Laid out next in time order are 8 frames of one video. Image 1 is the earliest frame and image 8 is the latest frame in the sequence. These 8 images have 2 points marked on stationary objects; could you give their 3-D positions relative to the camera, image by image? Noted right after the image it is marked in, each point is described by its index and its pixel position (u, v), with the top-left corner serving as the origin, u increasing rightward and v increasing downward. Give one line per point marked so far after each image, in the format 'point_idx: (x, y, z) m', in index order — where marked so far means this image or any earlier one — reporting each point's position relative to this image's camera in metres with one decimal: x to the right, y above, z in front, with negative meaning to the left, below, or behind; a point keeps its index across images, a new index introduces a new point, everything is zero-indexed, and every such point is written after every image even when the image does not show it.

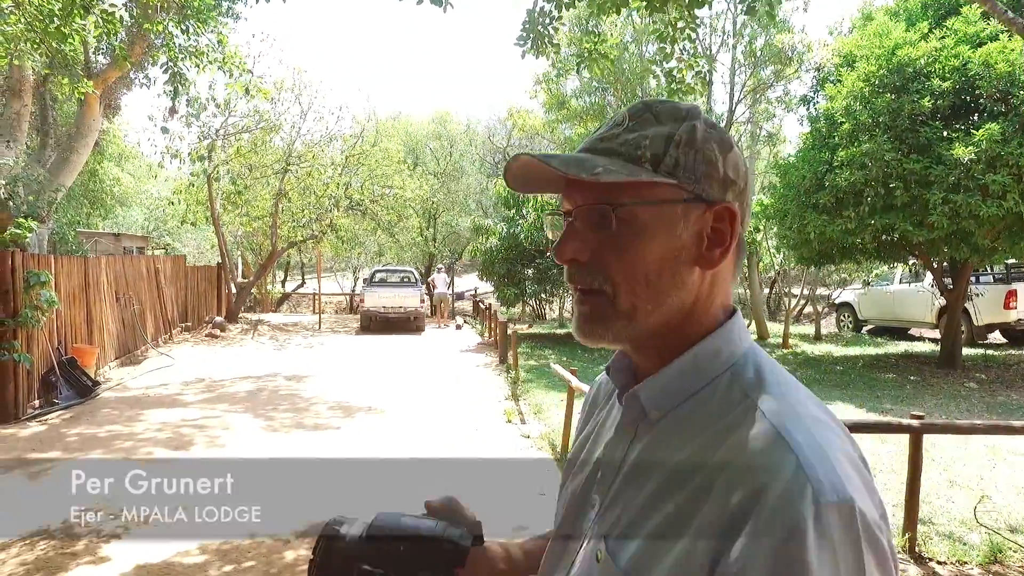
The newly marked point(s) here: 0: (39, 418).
0: (-5.5, -1.5, +7.9) m
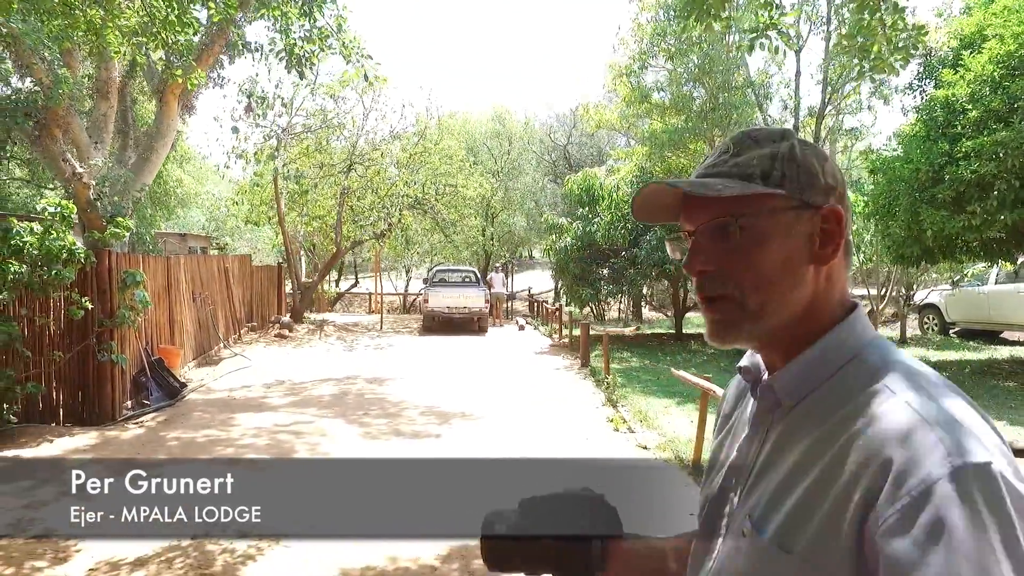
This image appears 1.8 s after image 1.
0: (-4.3, -1.5, +7.8) m
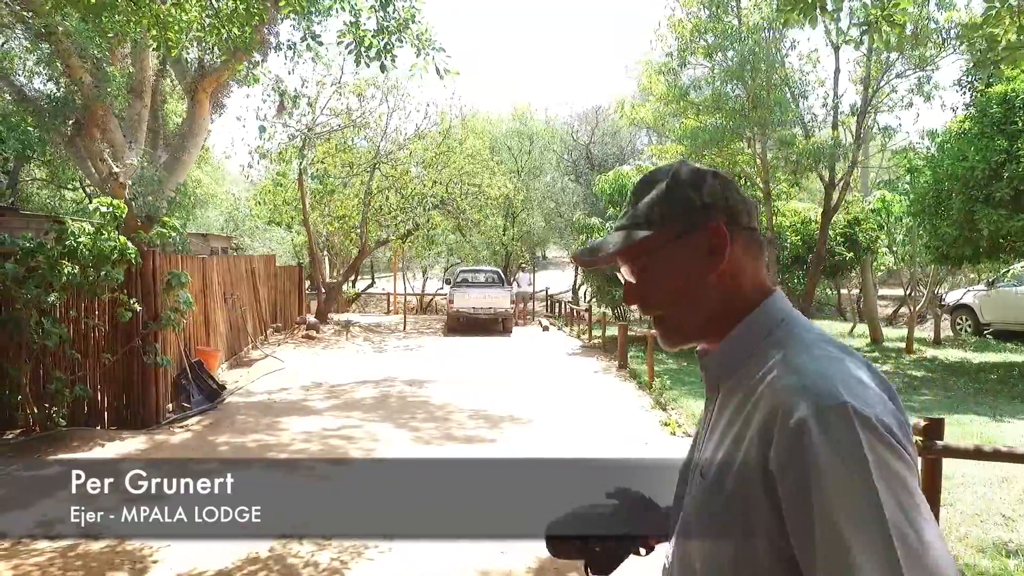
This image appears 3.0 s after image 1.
0: (-3.8, -1.5, +7.7) m
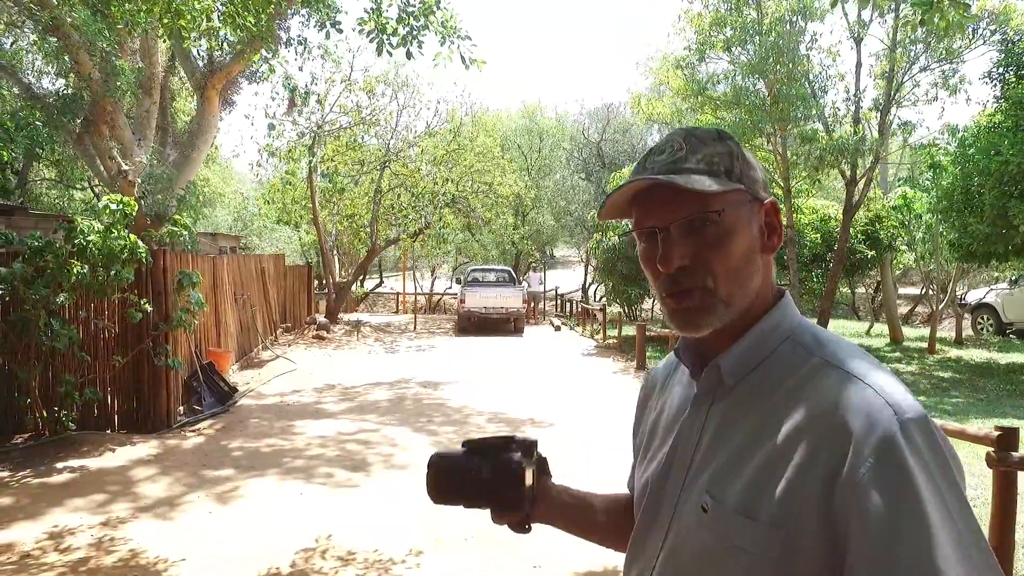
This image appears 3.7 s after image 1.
0: (-3.5, -1.5, +7.5) m
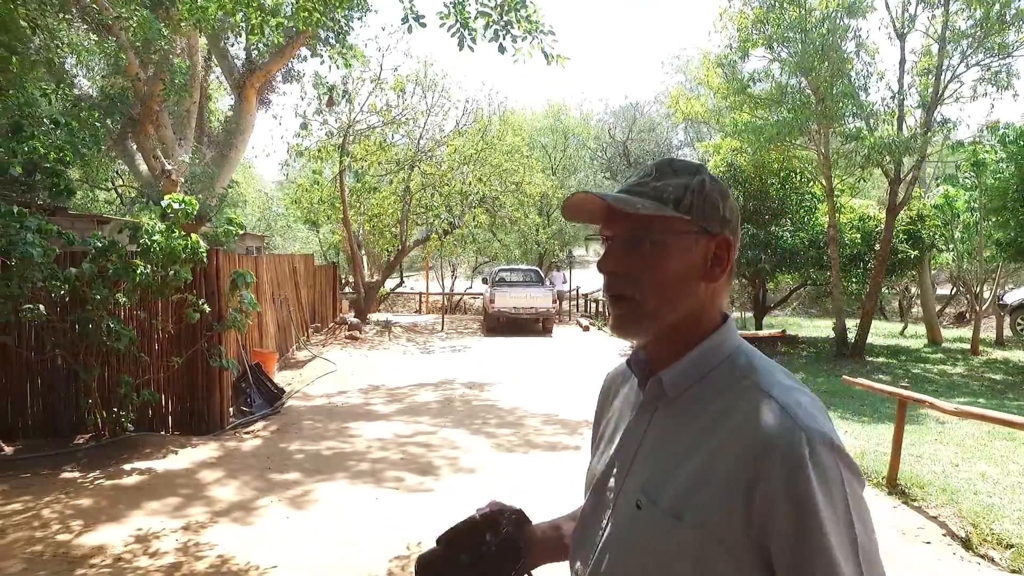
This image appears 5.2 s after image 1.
0: (-2.9, -1.5, +7.4) m
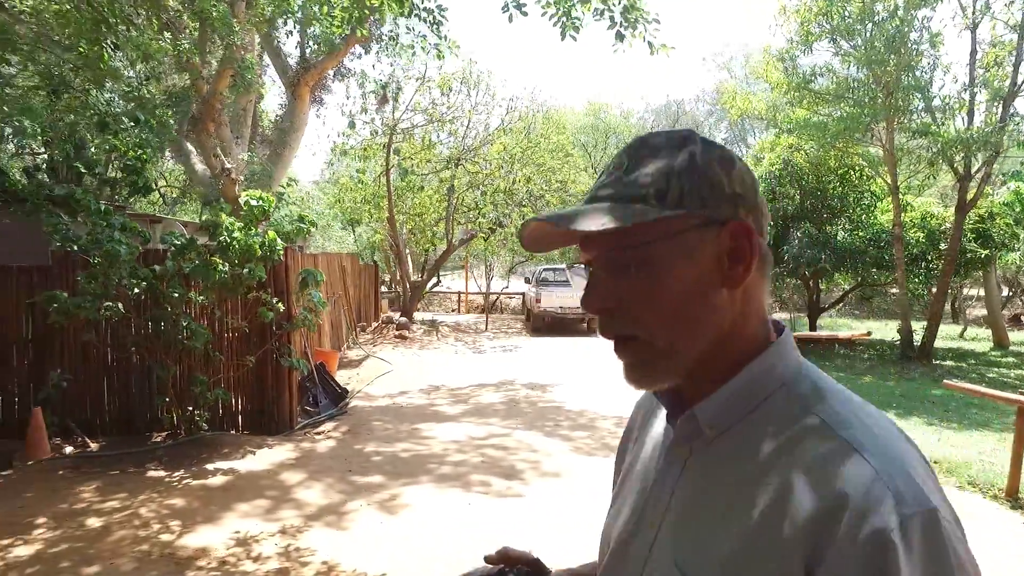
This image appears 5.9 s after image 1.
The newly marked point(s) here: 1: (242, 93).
0: (-2.1, -1.5, +7.3) m
1: (-4.4, +3.1, +11.0) m
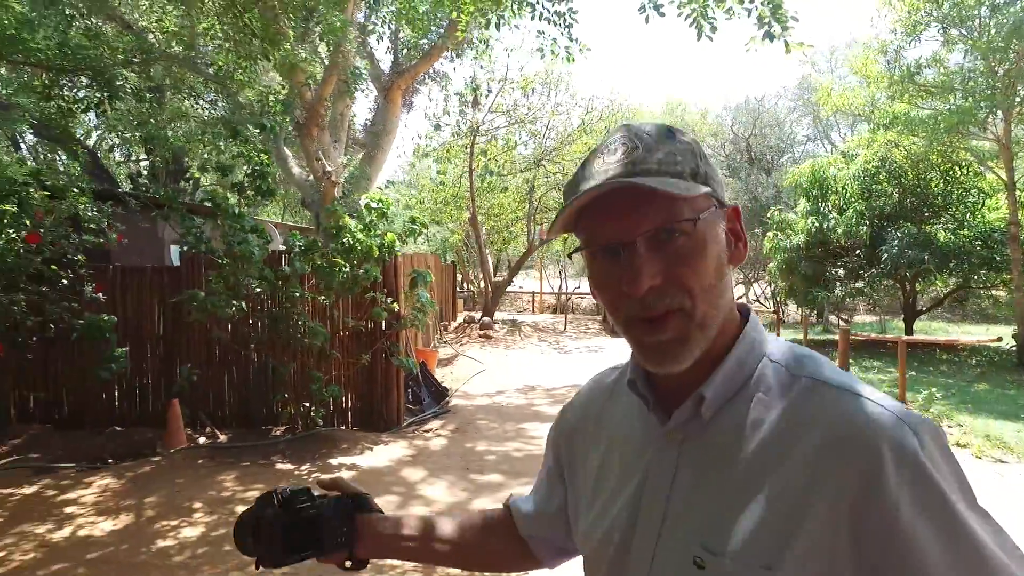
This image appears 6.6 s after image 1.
0: (-1.0, -1.5, +7.5) m
1: (-2.9, +3.1, +11.3) m
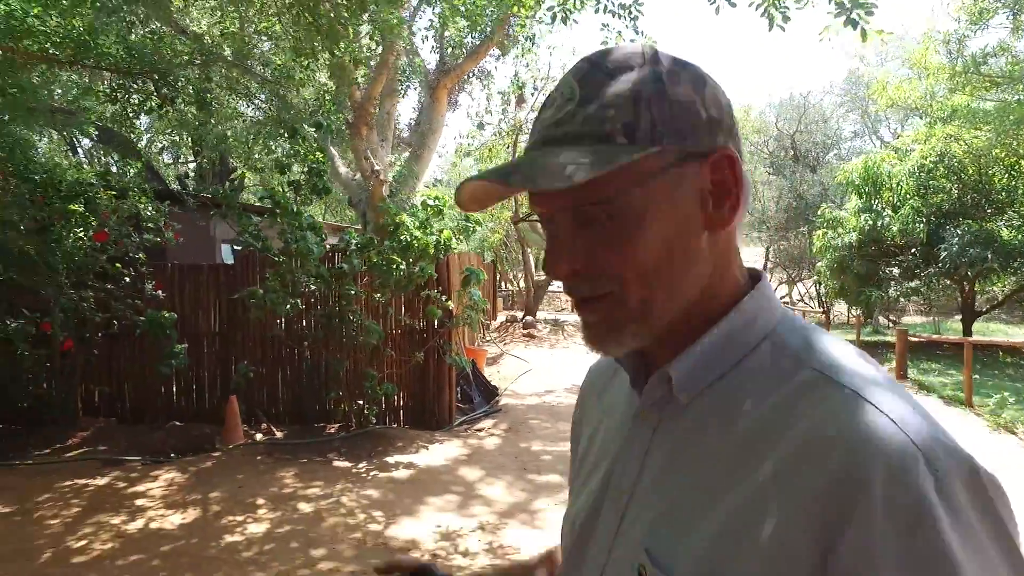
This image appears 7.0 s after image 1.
0: (-0.4, -1.5, +7.5) m
1: (-2.1, +3.2, +11.4) m
